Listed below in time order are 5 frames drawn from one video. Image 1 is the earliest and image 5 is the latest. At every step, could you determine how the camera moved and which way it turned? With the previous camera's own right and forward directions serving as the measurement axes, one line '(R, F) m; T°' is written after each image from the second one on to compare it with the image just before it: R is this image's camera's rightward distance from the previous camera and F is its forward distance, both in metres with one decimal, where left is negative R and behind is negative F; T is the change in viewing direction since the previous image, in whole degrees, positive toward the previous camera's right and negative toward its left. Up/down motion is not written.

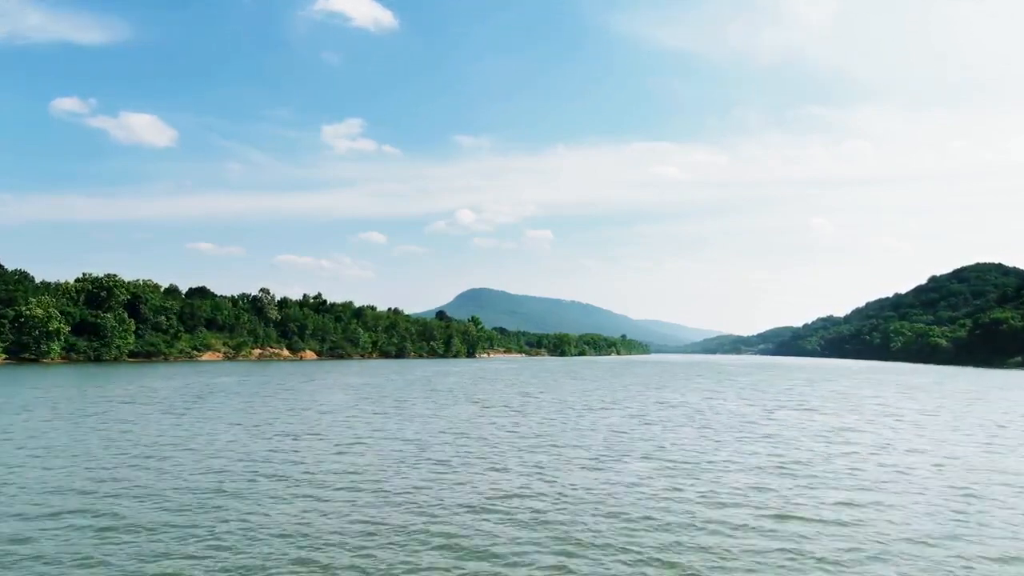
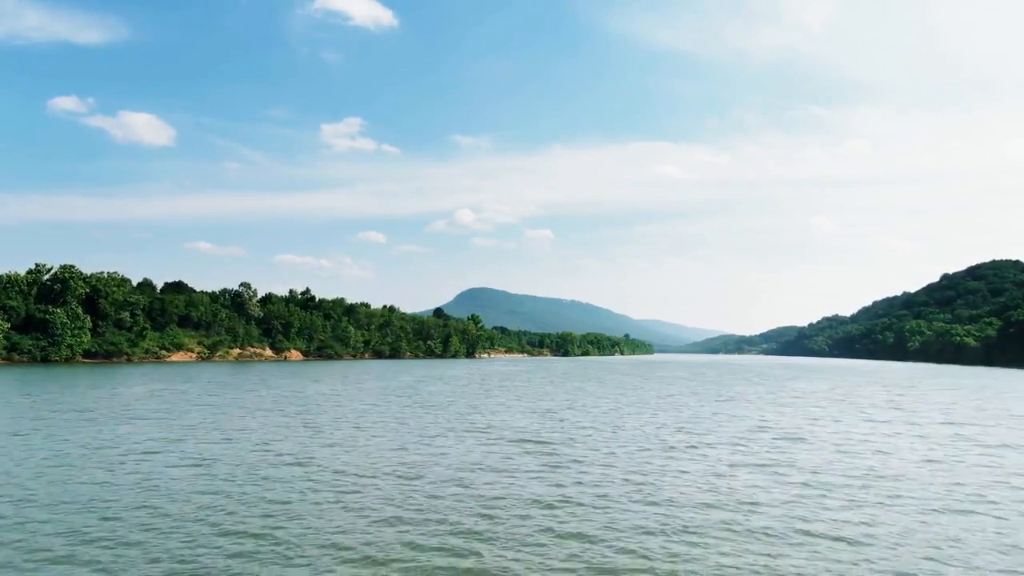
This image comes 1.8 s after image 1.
(-0.6, +10.8) m; 0°
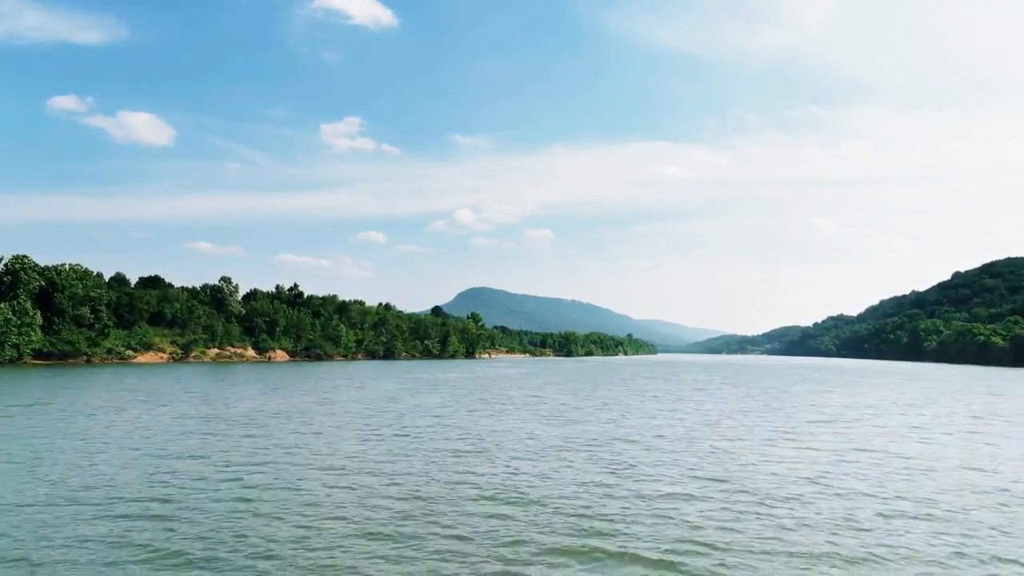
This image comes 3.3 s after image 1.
(-0.5, +9.5) m; 0°
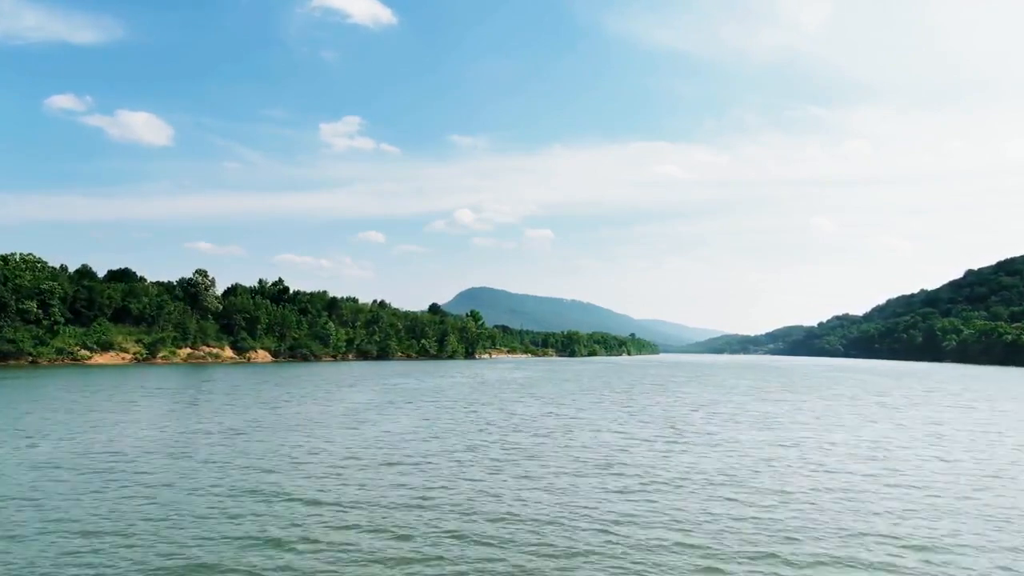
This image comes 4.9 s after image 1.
(-0.5, +10.0) m; 0°
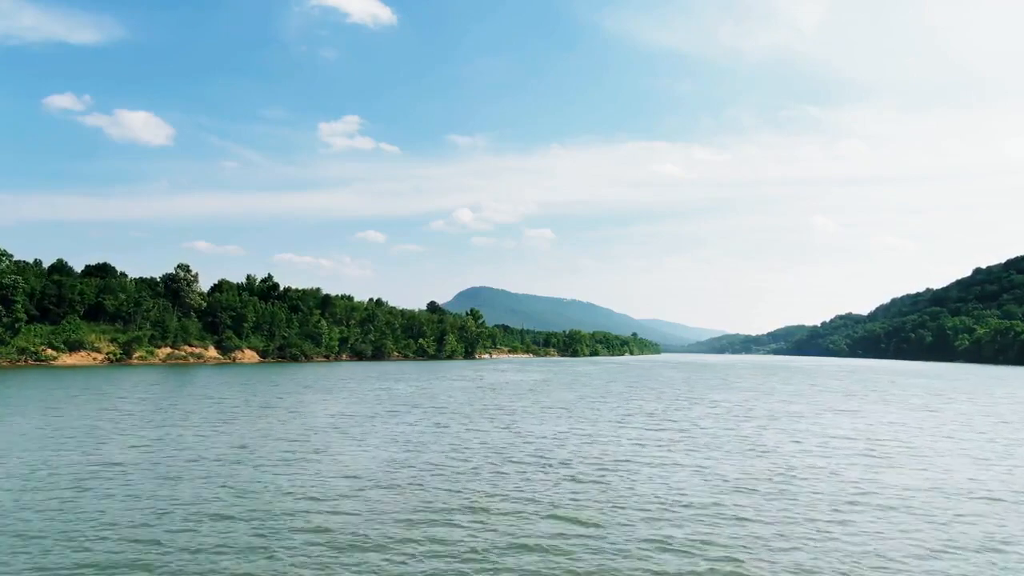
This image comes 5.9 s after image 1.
(-0.4, +6.2) m; 0°
